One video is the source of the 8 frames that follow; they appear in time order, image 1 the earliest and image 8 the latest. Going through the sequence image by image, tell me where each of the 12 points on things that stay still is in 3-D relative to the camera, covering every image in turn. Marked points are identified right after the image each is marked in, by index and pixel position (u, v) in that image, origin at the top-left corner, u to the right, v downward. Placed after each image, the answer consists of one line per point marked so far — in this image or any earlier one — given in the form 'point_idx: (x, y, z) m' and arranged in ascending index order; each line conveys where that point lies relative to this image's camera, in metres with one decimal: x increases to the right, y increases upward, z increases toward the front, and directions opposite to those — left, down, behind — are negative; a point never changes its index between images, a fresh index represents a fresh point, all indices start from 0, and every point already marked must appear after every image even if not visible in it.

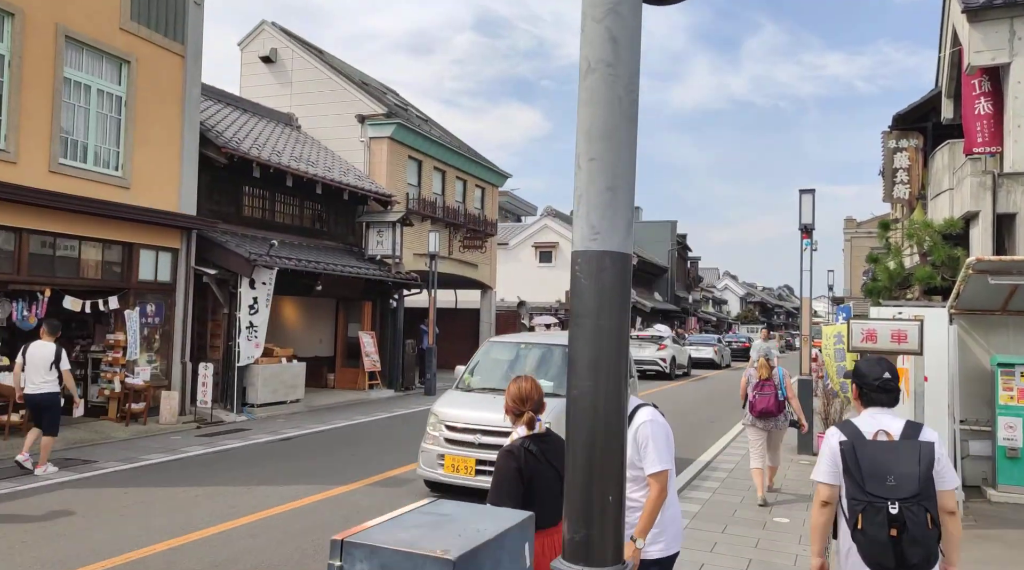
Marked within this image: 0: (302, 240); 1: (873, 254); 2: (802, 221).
0: (-4.4, +0.9, +18.4) m
1: (+5.2, +0.5, +12.8) m
2: (+4.2, +0.9, +12.7) m
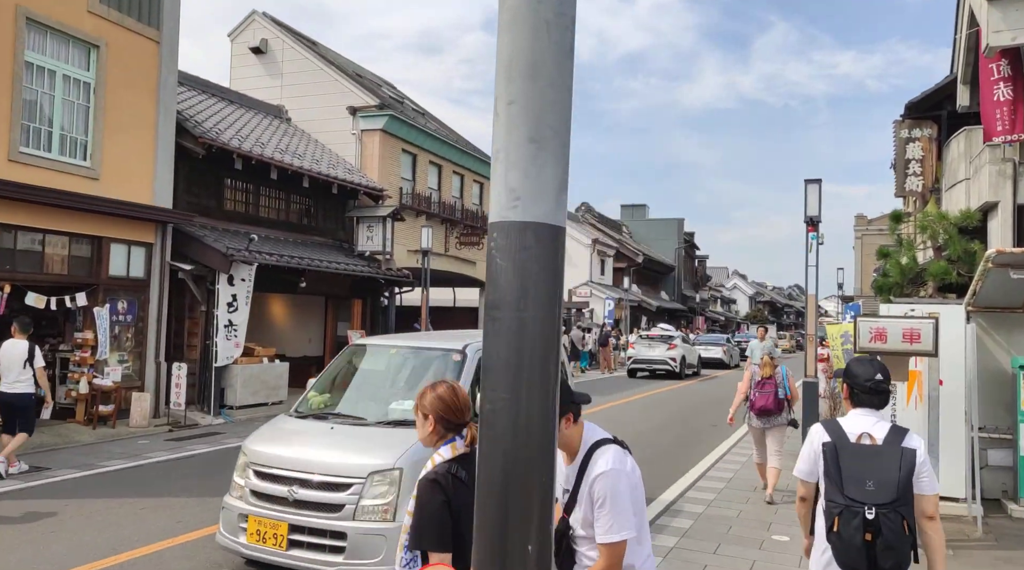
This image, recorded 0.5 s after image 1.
0: (-4.5, +1.0, +17.7) m
1: (+5.1, +0.5, +12.0) m
2: (+4.0, +1.0, +12.0) m
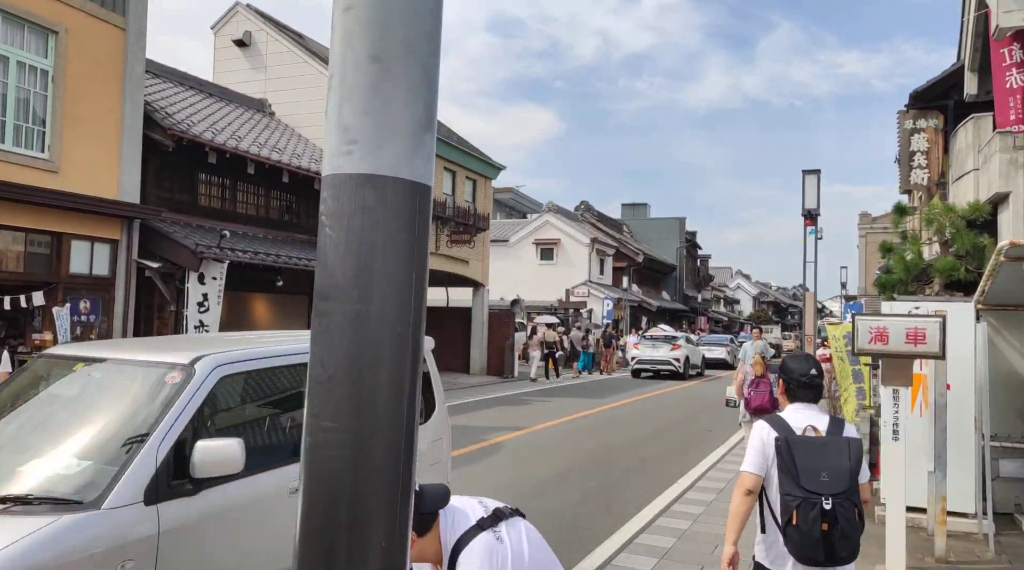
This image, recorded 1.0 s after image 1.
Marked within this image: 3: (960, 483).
0: (-4.7, +1.0, +17.1) m
1: (+4.8, +0.5, +11.3) m
2: (+3.8, +1.0, +11.3) m
3: (+3.7, -1.6, +7.3) m
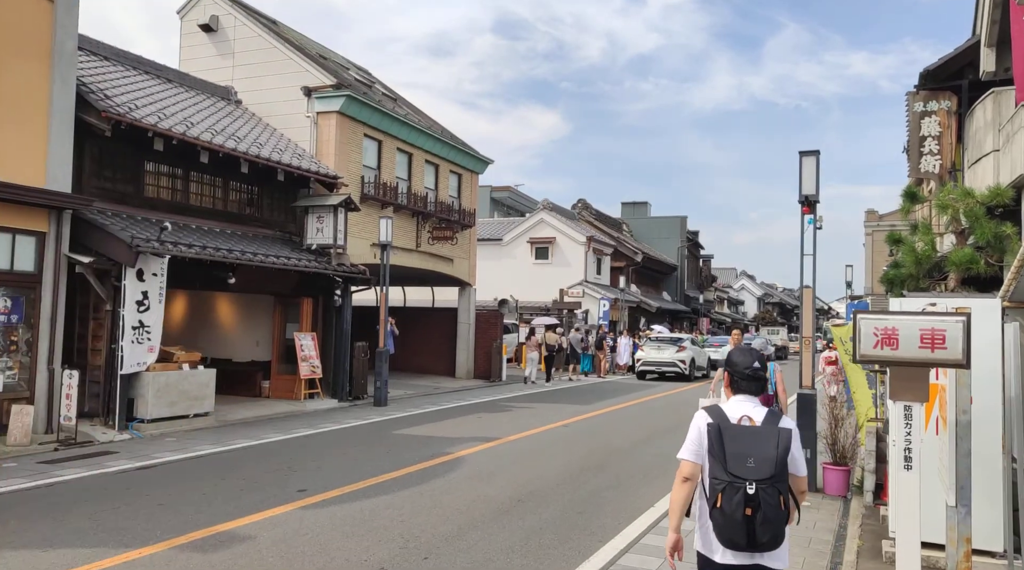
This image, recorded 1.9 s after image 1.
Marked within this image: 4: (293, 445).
0: (-5.2, +1.1, +15.8) m
1: (+4.3, +0.6, +10.0) m
2: (+3.3, +1.1, +10.0) m
3: (+3.2, -1.6, +6.0) m
4: (-3.0, -2.2, +12.1) m
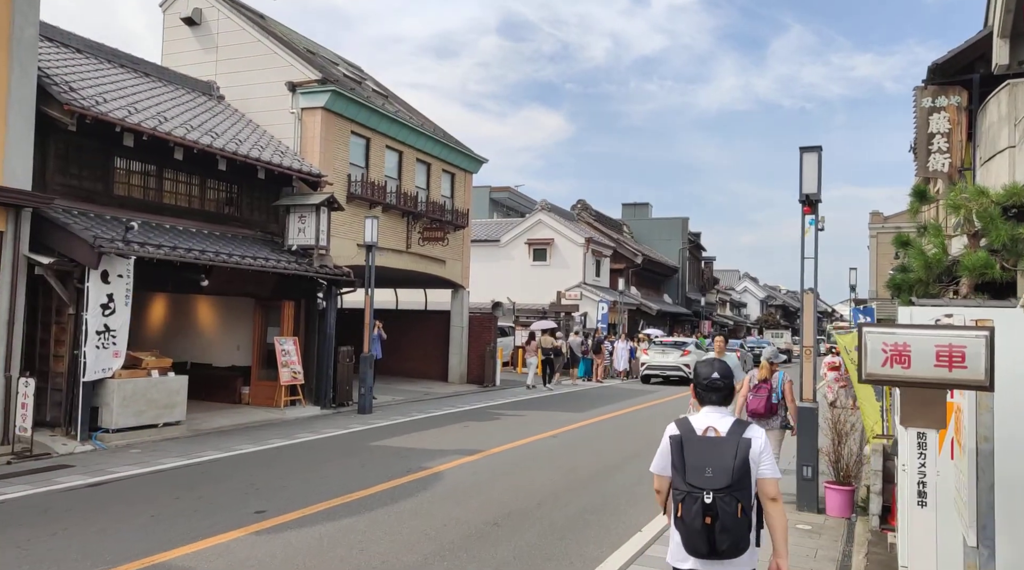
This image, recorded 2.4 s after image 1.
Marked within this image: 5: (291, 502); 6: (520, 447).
0: (-5.3, +1.0, +15.2) m
1: (+4.1, +0.5, +9.3) m
2: (+3.1, +1.0, +9.3) m
3: (+3.0, -1.6, +5.4) m
4: (-3.2, -2.2, +11.5) m
5: (-2.1, -2.1, +8.5) m
6: (+0.1, -2.3, +12.6) m
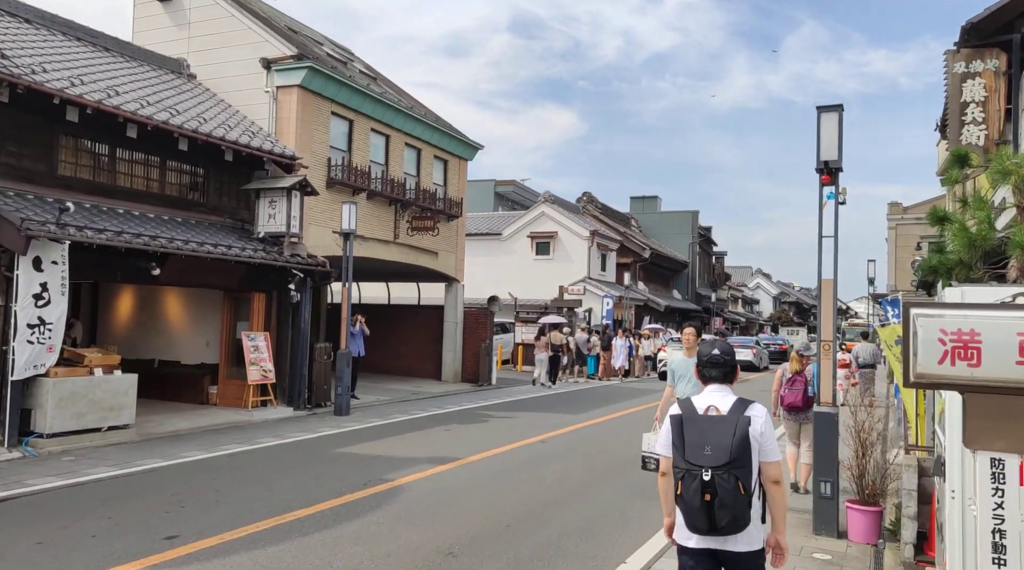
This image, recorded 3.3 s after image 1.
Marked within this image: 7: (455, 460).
0: (-5.6, +1.2, +13.9) m
1: (+3.8, +0.7, +8.0) m
2: (+2.8, +1.2, +7.9) m
3: (+2.7, -1.5, +4.0) m
4: (-3.5, -2.1, +10.2) m
5: (-2.4, -1.9, +7.2) m
6: (-0.1, -2.2, +11.3) m
7: (-0.7, -2.1, +10.7) m
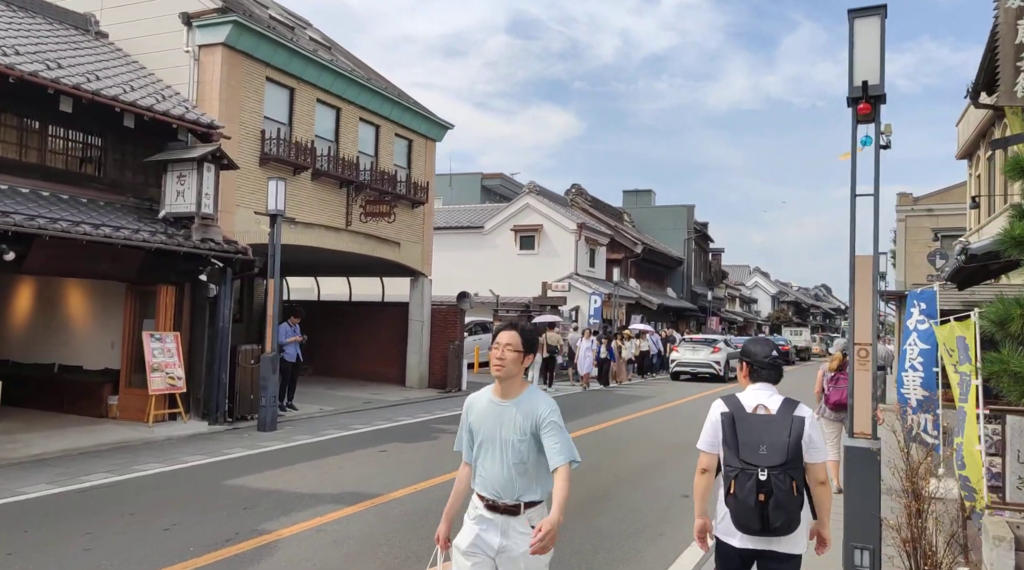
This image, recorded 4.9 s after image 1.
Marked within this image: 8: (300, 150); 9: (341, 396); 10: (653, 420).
0: (-6.2, +1.3, +11.5) m
1: (+3.2, +0.8, +5.6) m
2: (+2.2, +1.3, +5.5) m
3: (+2.0, -1.4, +1.6) m
4: (-4.1, -2.0, +7.8) m
5: (-3.0, -1.8, +4.8) m
6: (-0.8, -2.0, +8.9) m
7: (-1.4, -2.0, +8.3) m
8: (-3.8, +2.4, +15.8) m
9: (-3.5, -2.3, +18.0) m
10: (+2.5, -2.5, +15.8) m
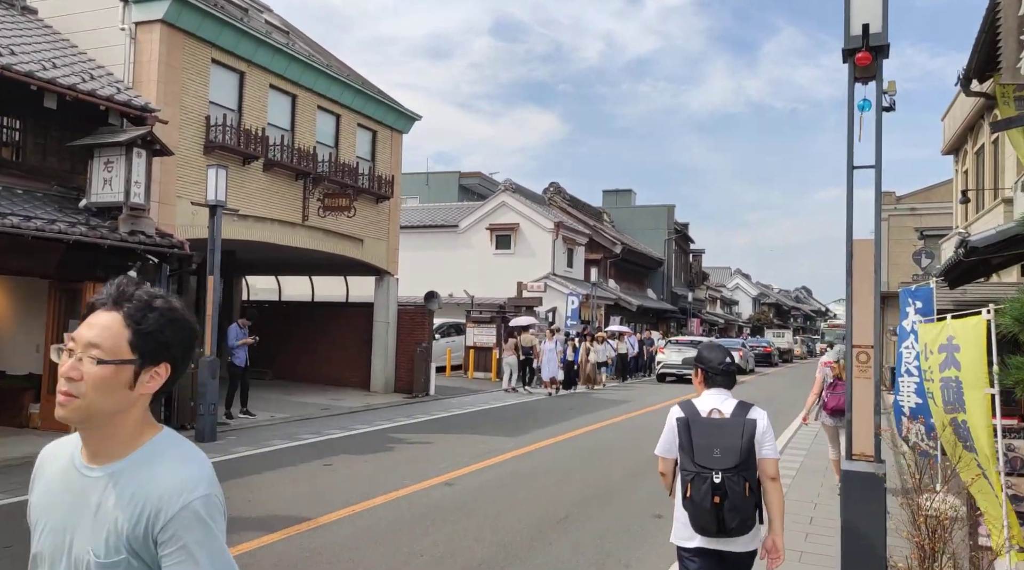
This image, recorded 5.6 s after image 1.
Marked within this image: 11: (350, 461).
0: (-6.7, +1.3, +10.4) m
1: (+2.8, +0.9, +4.6) m
2: (+1.8, +1.3, +4.5) m
3: (+1.7, -1.3, +0.6) m
4: (-4.5, -1.9, +6.7) m
5: (-3.4, -1.8, +3.7) m
6: (-1.2, -2.0, +7.8) m
7: (-1.8, -2.0, +7.2) m
8: (-4.4, +2.5, +14.7) m
9: (-4.1, -2.2, +16.9) m
10: (+1.9, -2.4, +14.8) m
11: (-2.0, -2.1, +10.4) m
